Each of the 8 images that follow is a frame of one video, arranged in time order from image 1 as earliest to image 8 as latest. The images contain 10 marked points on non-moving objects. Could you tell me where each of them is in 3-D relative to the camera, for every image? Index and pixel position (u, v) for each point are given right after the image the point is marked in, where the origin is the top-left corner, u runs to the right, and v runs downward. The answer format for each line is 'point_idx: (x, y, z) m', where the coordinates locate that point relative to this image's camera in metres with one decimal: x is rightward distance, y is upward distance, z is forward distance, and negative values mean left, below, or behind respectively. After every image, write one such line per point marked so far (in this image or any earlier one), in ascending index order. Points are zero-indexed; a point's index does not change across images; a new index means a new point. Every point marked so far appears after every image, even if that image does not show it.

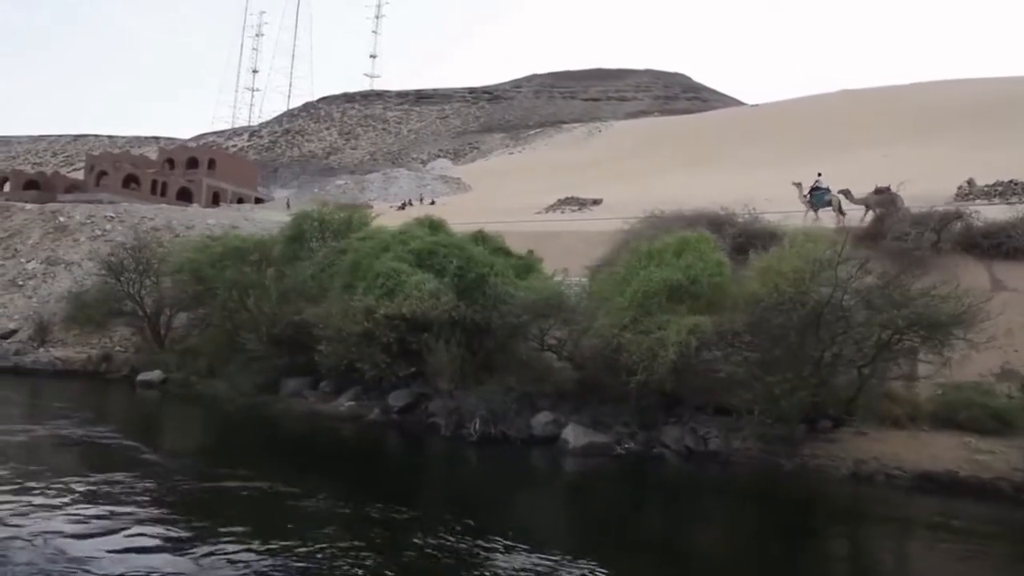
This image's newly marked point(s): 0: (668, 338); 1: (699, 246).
0: (+3.3, -1.0, +17.9) m
1: (+4.3, +0.9, +19.8) m
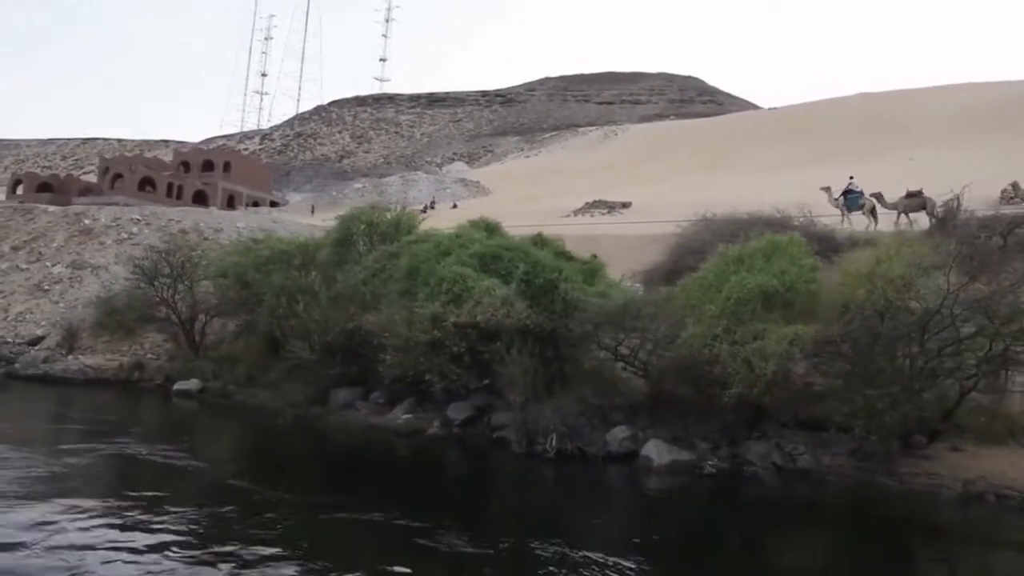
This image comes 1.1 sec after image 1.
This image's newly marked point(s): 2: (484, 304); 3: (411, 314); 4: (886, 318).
0: (+4.9, -1.2, +16.6) m
1: (+5.9, +0.8, +18.6) m
2: (-0.6, -0.3, +18.5) m
3: (-2.2, -0.6, +19.4) m
4: (+7.6, -0.6, +17.6) m
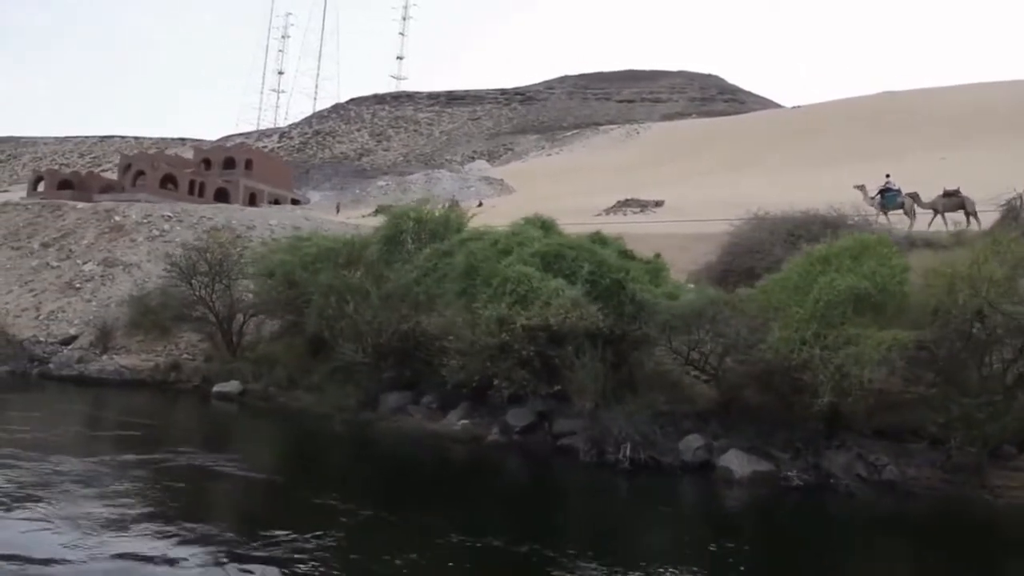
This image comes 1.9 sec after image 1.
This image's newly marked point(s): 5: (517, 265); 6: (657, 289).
0: (+6.3, -1.2, +15.6) m
1: (+7.4, +0.8, +17.5) m
2: (+0.8, -0.3, +17.5) m
3: (-0.8, -0.6, +18.5) m
4: (+9.0, -0.6, +16.6) m
5: (+0.1, +0.5, +19.3) m
6: (+3.3, 0.0, +19.7) m
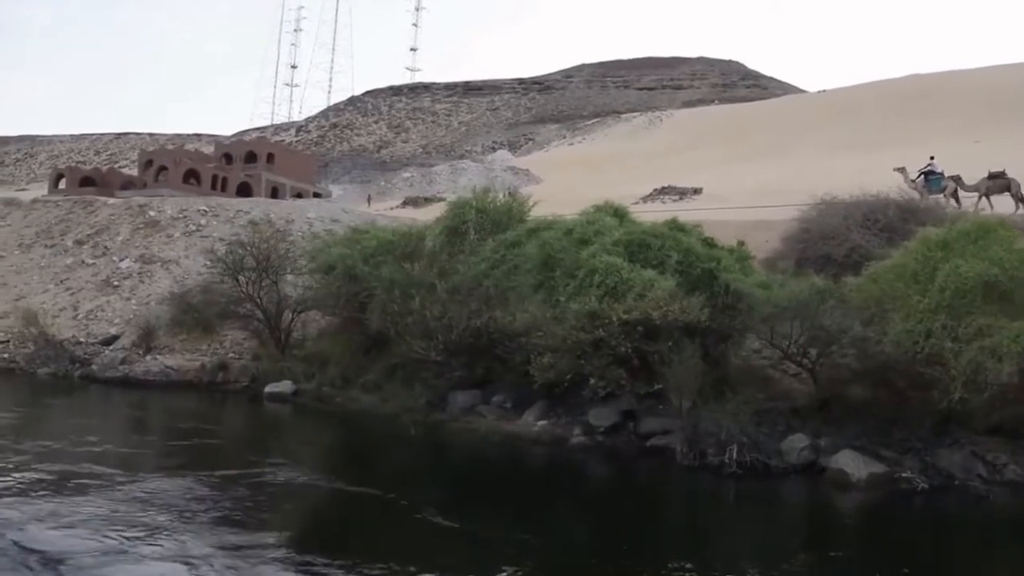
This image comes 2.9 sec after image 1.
0: (+8.0, -1.0, +14.3) m
1: (+9.1, +1.0, +16.2) m
2: (+2.6, -0.2, +16.2) m
3: (+0.9, -0.4, +17.2) m
4: (+10.7, -0.4, +15.2) m
5: (+1.9, +0.7, +18.1) m
6: (+5.0, +0.2, +18.4) m
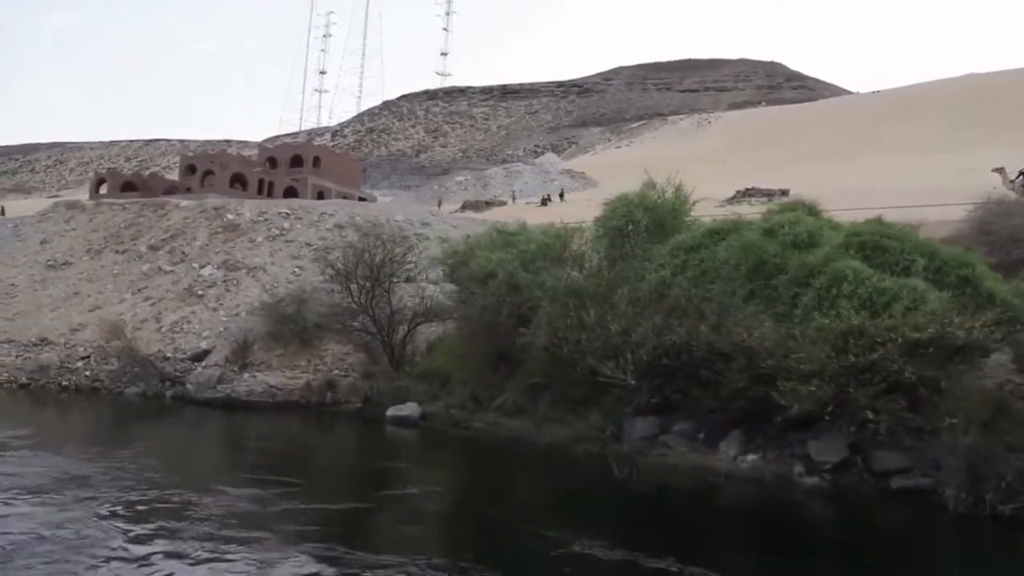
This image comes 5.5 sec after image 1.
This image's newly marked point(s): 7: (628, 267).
0: (+11.7, -1.1, +11.2) m
1: (+12.8, +0.9, +13.2) m
2: (+6.3, -0.3, +13.3) m
3: (+4.7, -0.6, +14.3) m
4: (+14.4, -0.5, +12.2) m
5: (+5.6, +0.5, +15.1) m
6: (+8.8, 0.0, +15.4) m
7: (+2.5, +0.4, +18.5) m
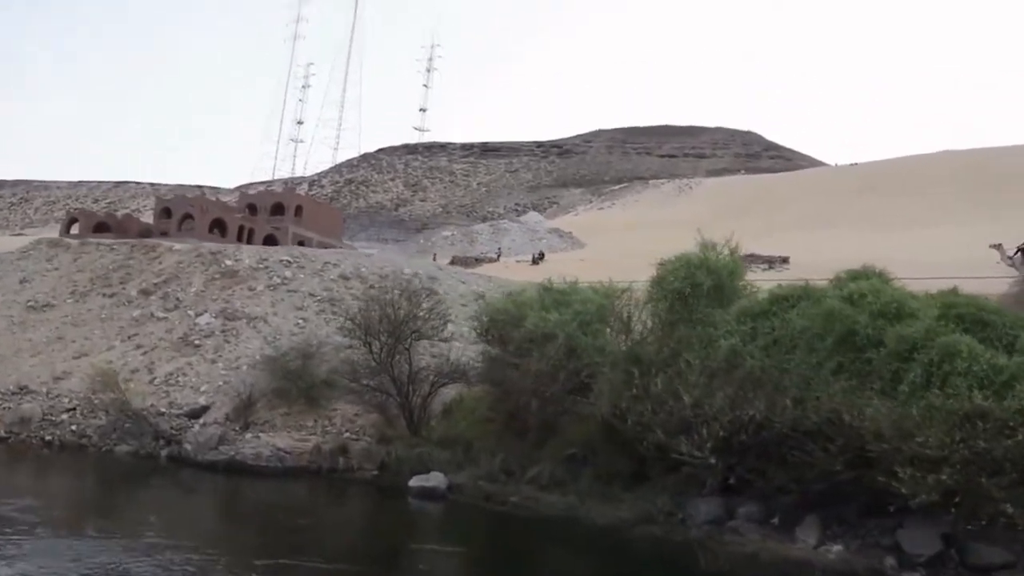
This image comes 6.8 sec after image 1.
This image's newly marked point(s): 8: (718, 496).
0: (+13.1, -2.3, +10.2) m
1: (+14.1, -0.5, +12.3) m
2: (+7.6, -1.5, +12.1) m
3: (+5.9, -1.7, +13.0) m
4: (+15.7, -1.8, +11.3) m
5: (+6.9, -0.7, +13.9) m
6: (+10.0, -1.3, +14.3) m
7: (+3.5, -0.9, +17.2) m
8: (+3.9, -4.0, +16.6) m
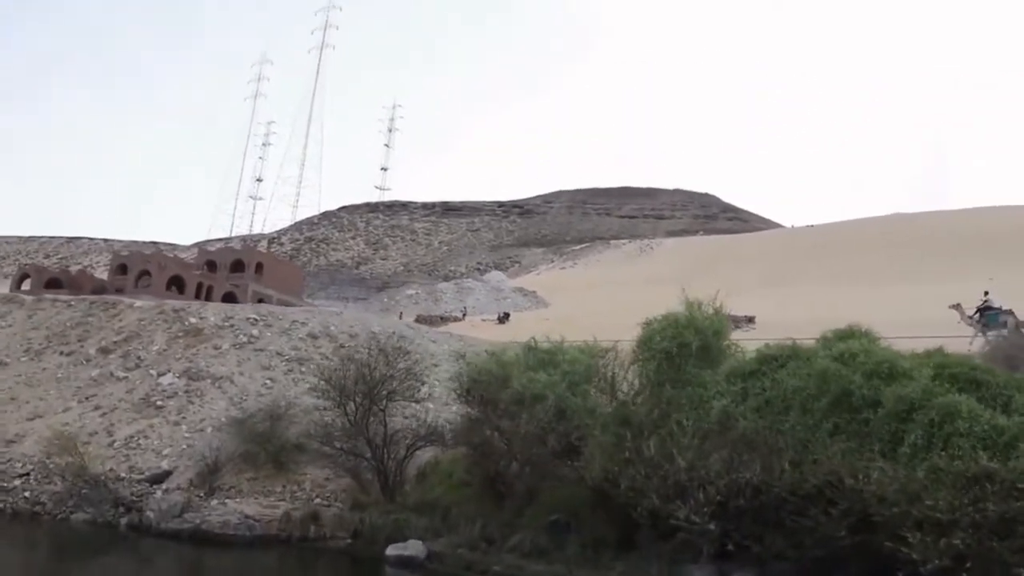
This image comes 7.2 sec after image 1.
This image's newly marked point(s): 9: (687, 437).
0: (+13.1, -3.0, +10.2) m
1: (+14.1, -1.4, +12.5) m
2: (+7.6, -2.3, +11.9) m
3: (+5.8, -2.6, +12.7) m
4: (+15.7, -2.7, +11.5) m
5: (+6.7, -1.7, +13.8) m
6: (+9.8, -2.3, +14.3) m
7: (+3.3, -2.1, +16.8) m
8: (+3.6, -5.1, +16.1) m
9: (+3.1, -2.7, +15.6) m
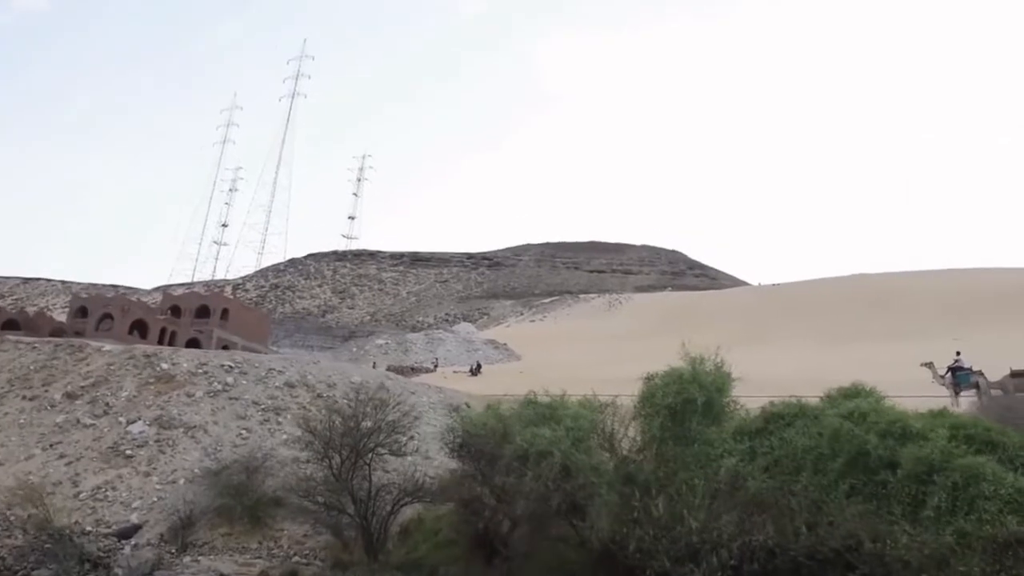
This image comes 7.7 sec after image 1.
0: (+13.4, -3.9, +10.1) m
1: (+14.3, -2.4, +12.6) m
2: (+7.8, -3.1, +11.6) m
3: (+6.0, -3.4, +12.3) m
4: (+15.9, -3.6, +11.5) m
5: (+6.9, -2.6, +13.5) m
6: (+9.9, -3.3, +14.1) m
7: (+3.3, -3.1, +16.3) m
8: (+3.6, -6.1, +15.4) m
9: (+3.2, -3.6, +15.1) m
